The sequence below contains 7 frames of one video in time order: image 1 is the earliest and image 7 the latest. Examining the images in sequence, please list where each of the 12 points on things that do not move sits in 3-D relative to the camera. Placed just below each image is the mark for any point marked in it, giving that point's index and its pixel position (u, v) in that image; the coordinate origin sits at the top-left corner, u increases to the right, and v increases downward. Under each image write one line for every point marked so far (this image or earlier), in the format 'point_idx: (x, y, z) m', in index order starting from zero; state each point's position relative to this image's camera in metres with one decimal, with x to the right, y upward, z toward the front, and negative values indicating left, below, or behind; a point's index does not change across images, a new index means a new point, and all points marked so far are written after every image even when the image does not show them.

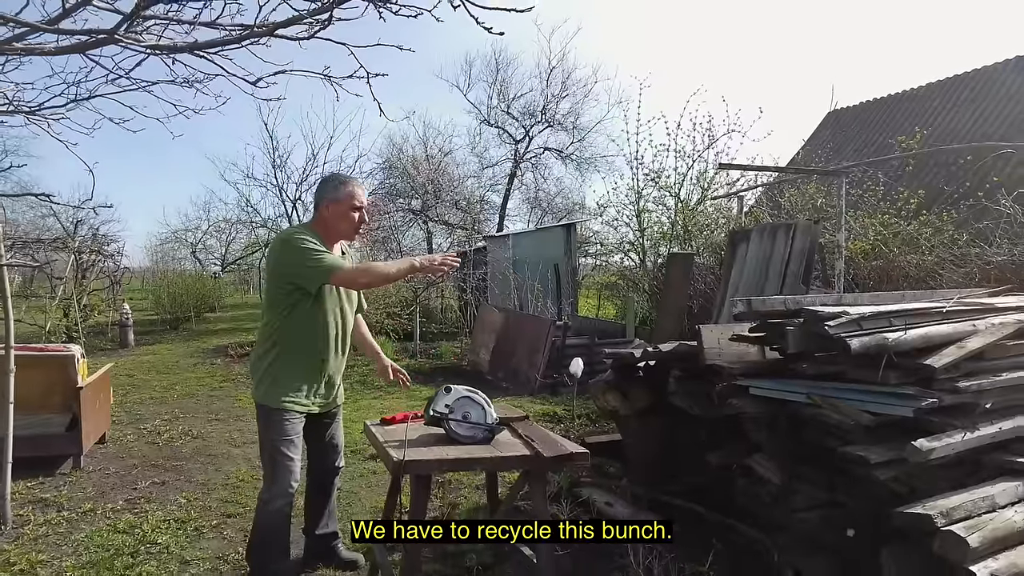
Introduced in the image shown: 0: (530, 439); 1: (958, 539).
0: (+0.1, -0.8, +3.3) m
1: (+1.7, -0.9, +2.4) m
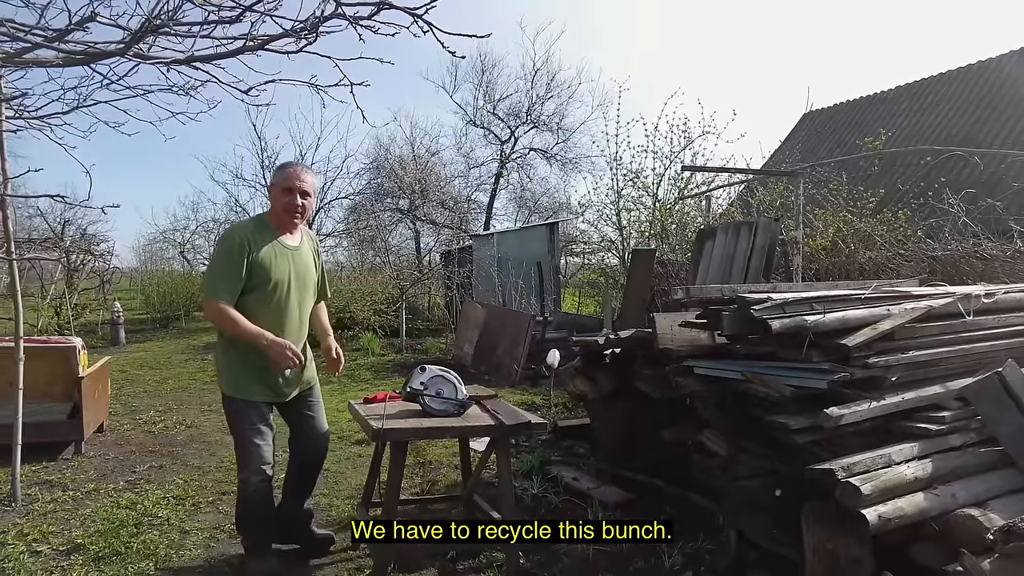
0: (-0.1, -0.7, +3.7) m
1: (+1.5, -0.9, +2.8) m
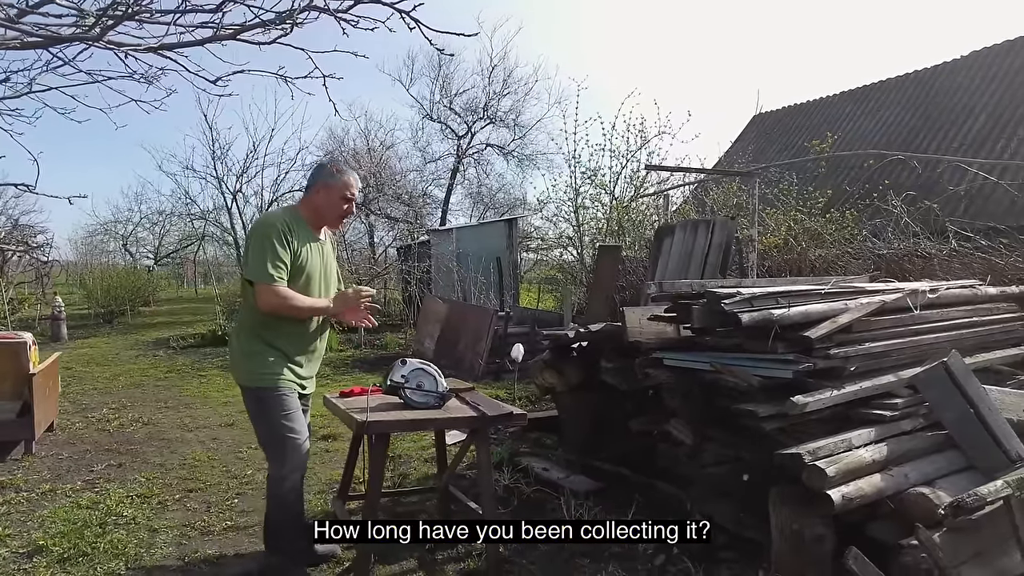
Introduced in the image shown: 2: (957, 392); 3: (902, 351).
0: (-0.2, -0.7, +3.7) m
1: (+1.5, -0.9, +3.0) m
2: (+2.4, -0.6, +3.6) m
3: (+2.4, -0.4, +3.9) m
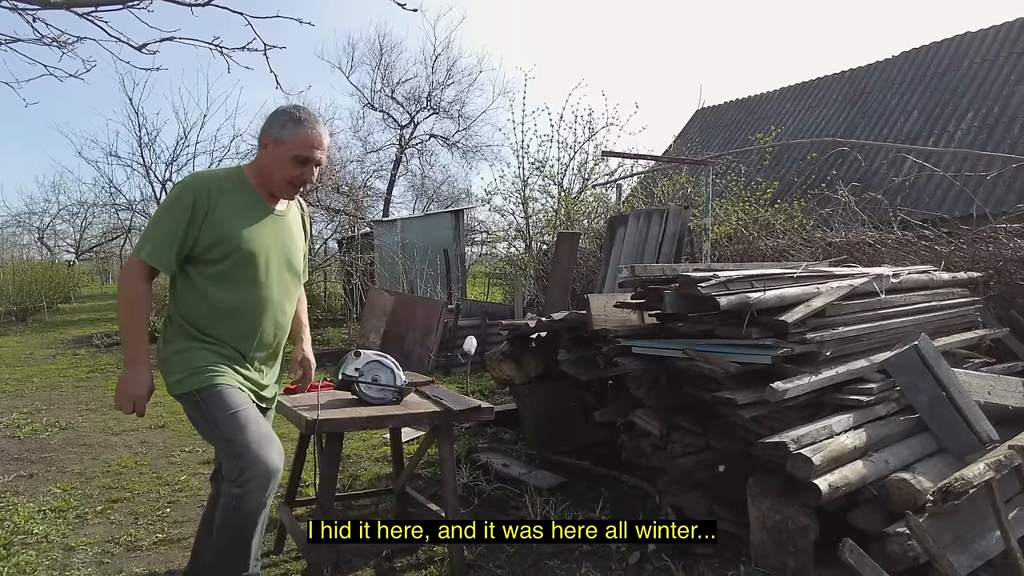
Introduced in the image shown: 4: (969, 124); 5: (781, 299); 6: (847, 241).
0: (-0.4, -0.6, +3.4) m
1: (+1.3, -0.8, +2.9) m
2: (+2.3, -0.5, +3.5) m
3: (+2.2, -0.3, +3.9) m
4: (+7.6, +2.7, +10.7) m
5: (+1.5, -0.1, +3.6) m
6: (+3.6, +0.5, +6.9) m
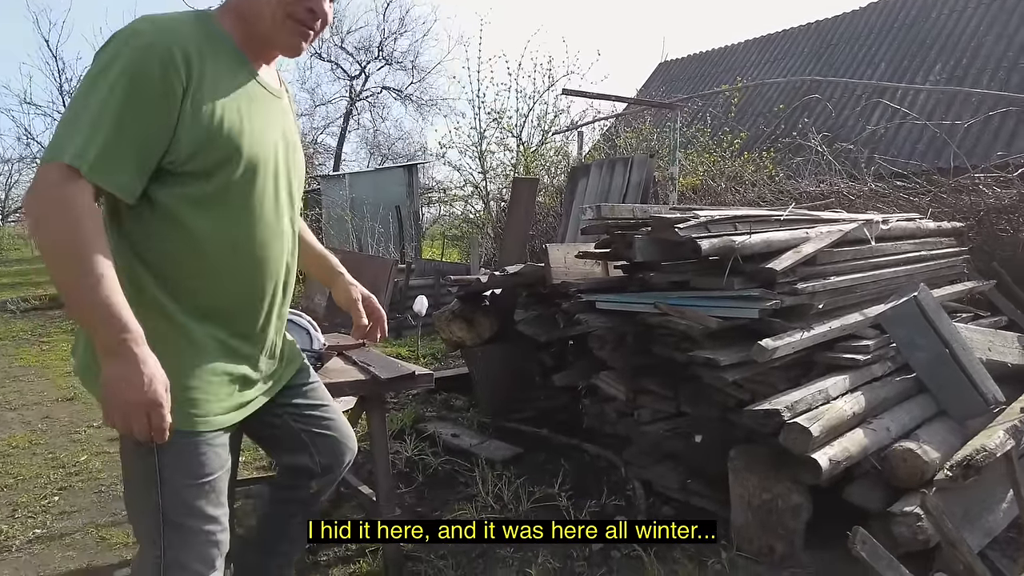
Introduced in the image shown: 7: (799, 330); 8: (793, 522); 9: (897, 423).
0: (-0.7, -0.3, +2.9) m
1: (+1.1, -0.5, +2.4) m
2: (+2.0, -0.2, +3.1) m
3: (+1.9, 0.0, +3.4) m
4: (+6.8, +3.4, +10.4) m
5: (+1.2, +0.2, +3.1) m
6: (+3.1, +1.0, +6.5) m
7: (+1.3, -0.2, +3.0) m
8: (+1.1, -0.9, +2.6) m
9: (+1.7, -0.6, +2.8) m
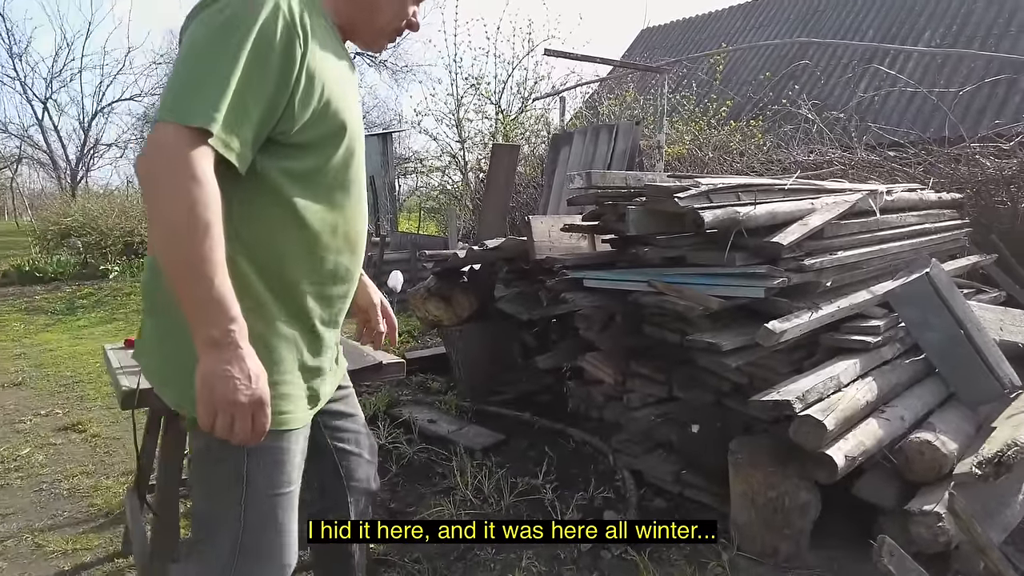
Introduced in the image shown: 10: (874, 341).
0: (-0.7, -0.3, +2.6) m
1: (+1.0, -0.5, +2.2) m
2: (+1.9, -0.1, +2.9) m
3: (+1.8, +0.1, +3.2) m
4: (+6.5, +3.9, +10.1) m
5: (+1.1, +0.3, +2.8) m
6: (+2.9, +1.2, +6.2) m
7: (+1.2, -0.1, +2.7) m
8: (+1.1, -0.9, +2.4) m
9: (+1.6, -0.5, +2.6) m
10: (+1.6, -0.2, +2.8) m
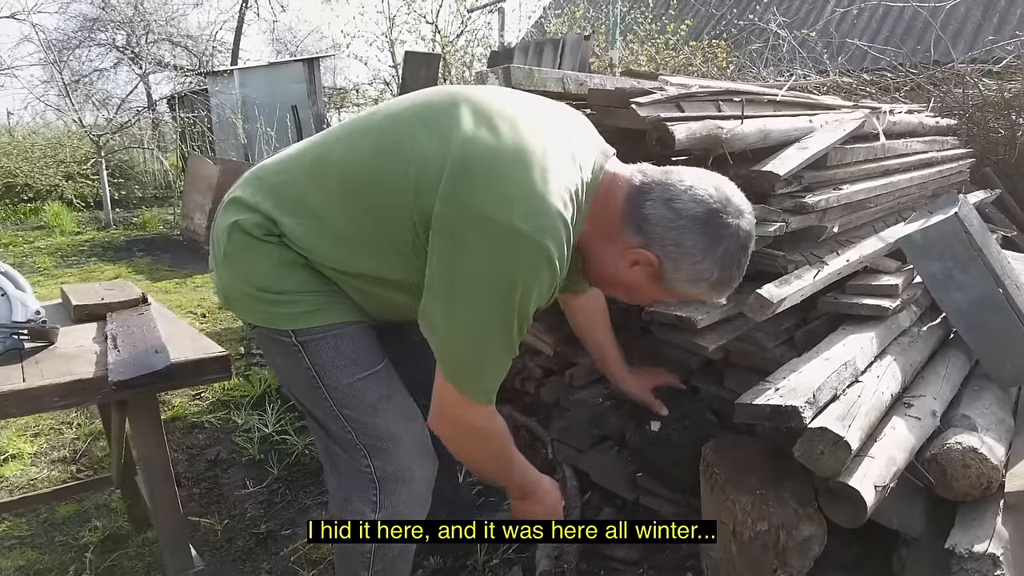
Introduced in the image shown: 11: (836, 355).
0: (-1.0, -0.1, +1.7) m
1: (+0.7, -0.4, +1.5) m
2: (+1.6, +0.1, +2.2) m
3: (+1.4, +0.3, +2.5) m
4: (+5.6, +4.8, +9.3) m
5: (+0.8, +0.5, +2.0) m
6: (+2.3, +1.8, +5.5) m
7: (+0.9, +0.1, +2.0) m
8: (+0.8, -0.7, +1.7) m
9: (+1.3, -0.3, +1.9) m
10: (+1.2, -0.1, +2.1) m
11: (+0.9, -0.2, +1.8) m
